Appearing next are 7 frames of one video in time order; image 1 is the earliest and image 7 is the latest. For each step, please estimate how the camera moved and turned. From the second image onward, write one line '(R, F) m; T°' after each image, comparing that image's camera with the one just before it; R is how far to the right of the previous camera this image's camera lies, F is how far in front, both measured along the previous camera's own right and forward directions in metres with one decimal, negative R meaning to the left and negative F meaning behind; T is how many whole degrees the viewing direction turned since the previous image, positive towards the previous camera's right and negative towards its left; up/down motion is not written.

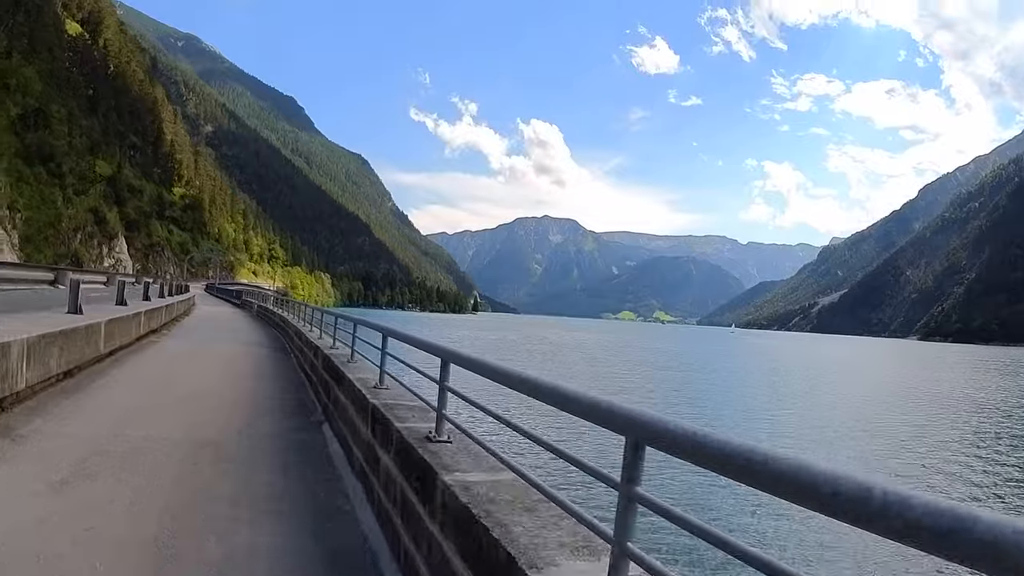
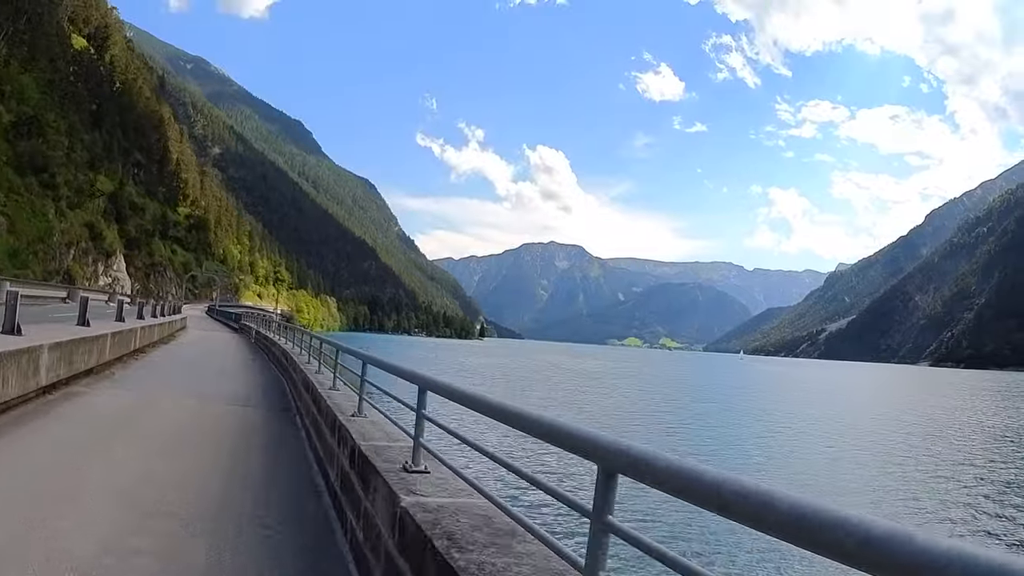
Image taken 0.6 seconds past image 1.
(0.0, +1.2) m; 0°
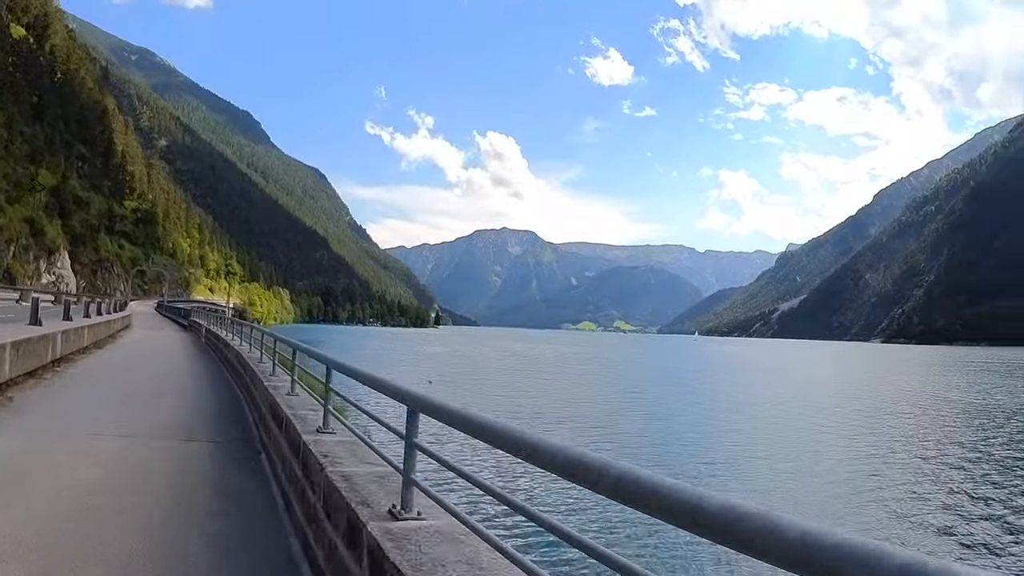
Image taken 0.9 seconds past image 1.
(-1.5, +0.9) m; +3°
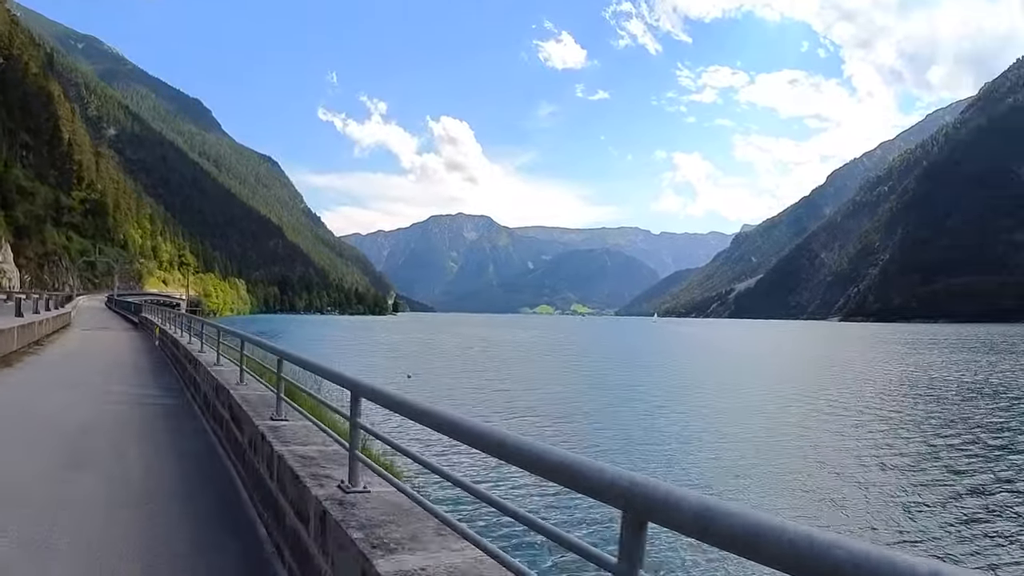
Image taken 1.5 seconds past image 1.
(-1.6, +0.8) m; +3°
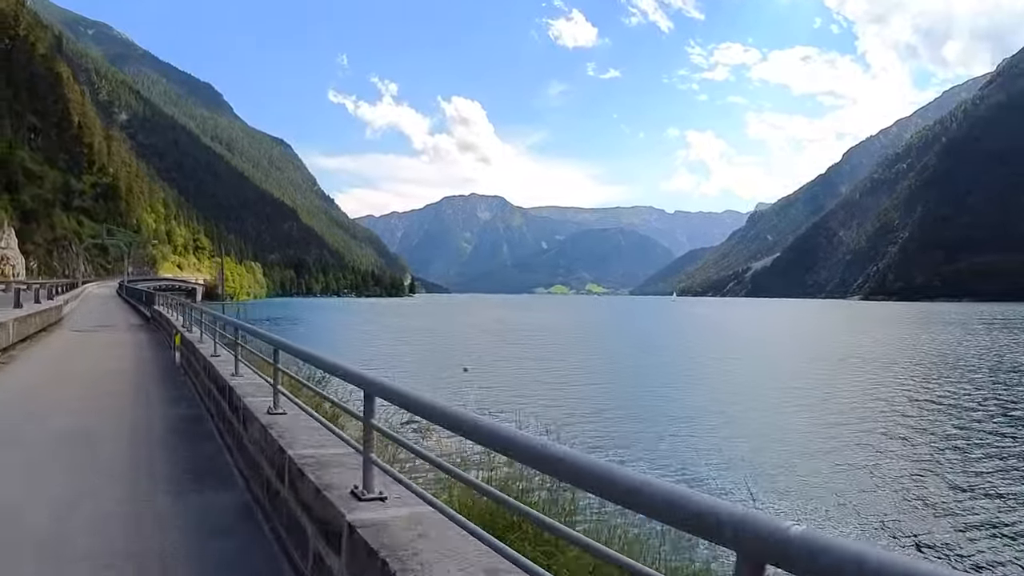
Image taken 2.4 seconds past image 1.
(-0.4, +0.9) m; -1°
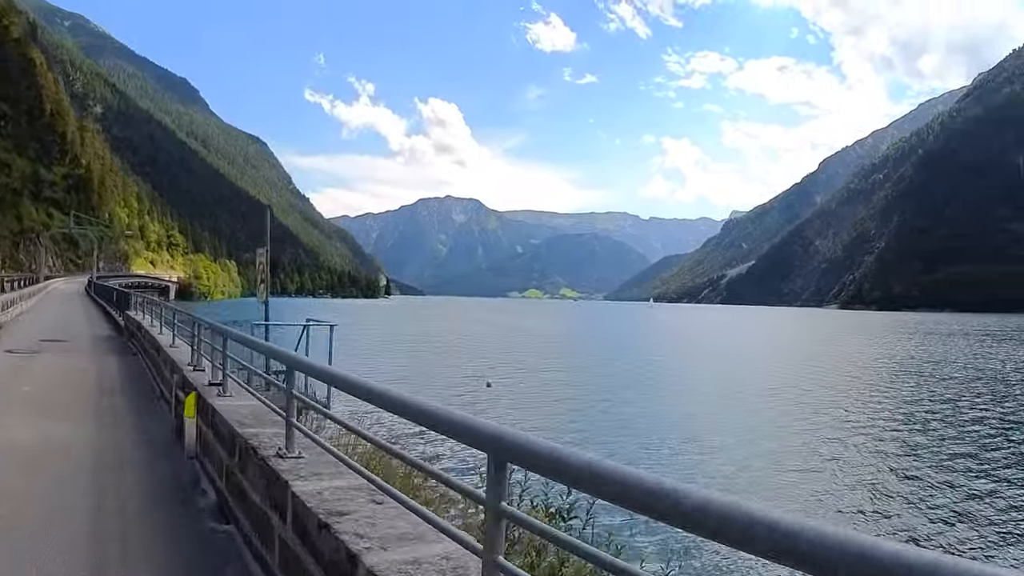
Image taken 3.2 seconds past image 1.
(-1.2, +1.3) m; +2°
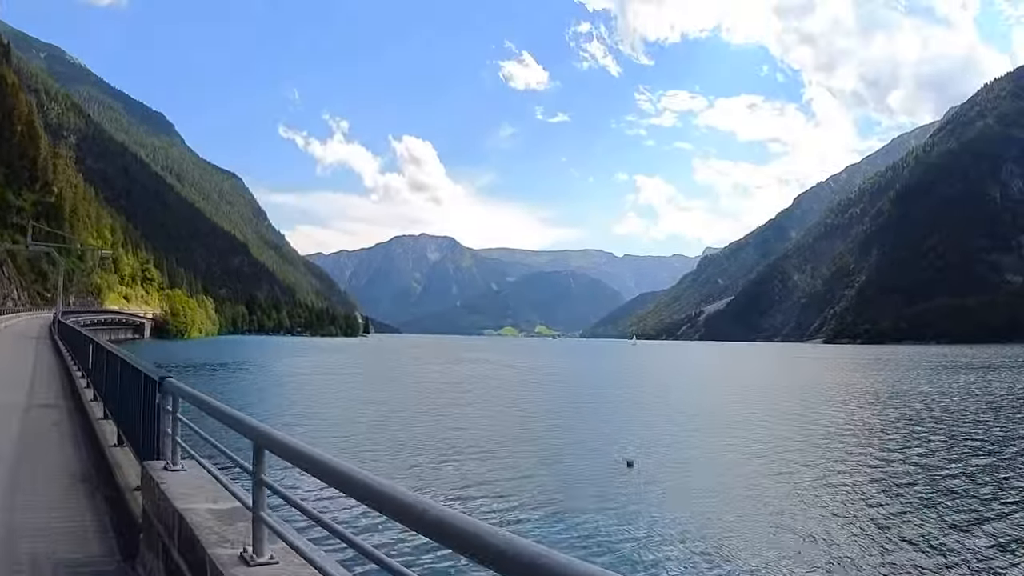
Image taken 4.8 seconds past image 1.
(-1.8, +2.4) m; +2°
